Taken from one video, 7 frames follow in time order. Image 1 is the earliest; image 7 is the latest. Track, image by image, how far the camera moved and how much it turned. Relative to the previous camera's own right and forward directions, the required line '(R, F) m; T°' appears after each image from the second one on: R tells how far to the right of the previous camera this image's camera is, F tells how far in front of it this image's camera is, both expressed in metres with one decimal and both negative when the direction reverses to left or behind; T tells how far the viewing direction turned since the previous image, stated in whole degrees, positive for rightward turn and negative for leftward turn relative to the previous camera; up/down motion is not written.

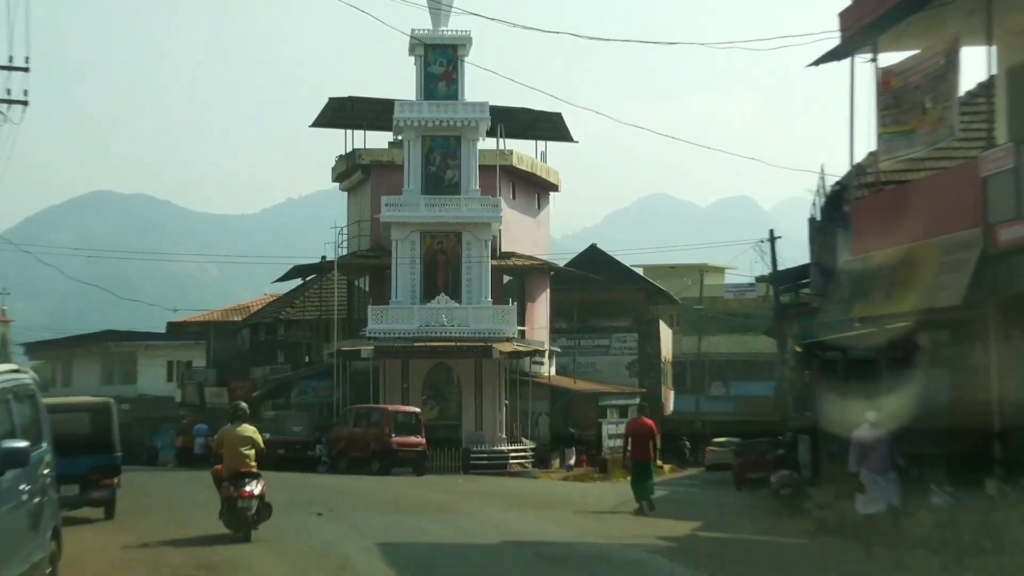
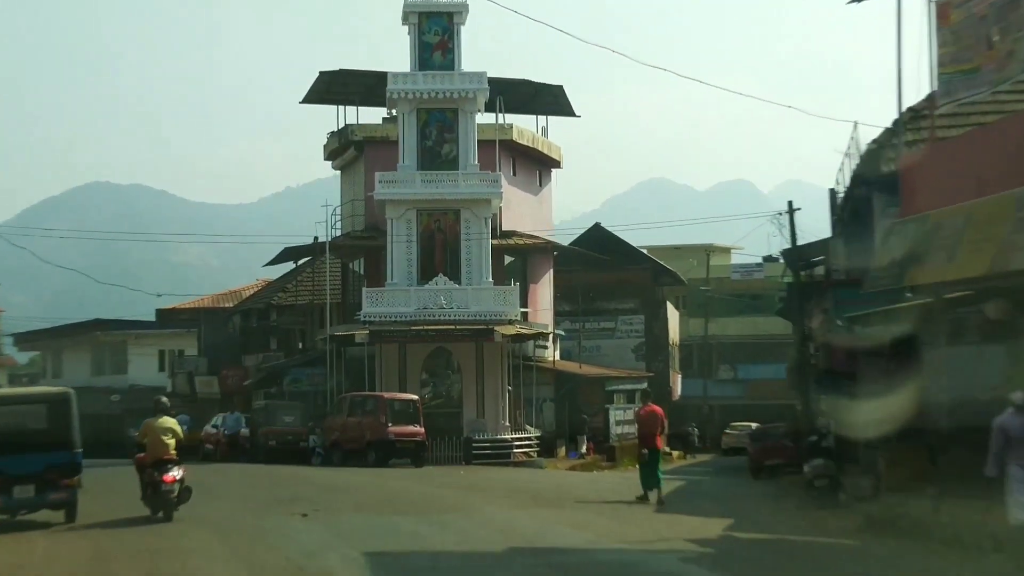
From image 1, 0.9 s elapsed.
(-0.1, +2.1) m; 0°
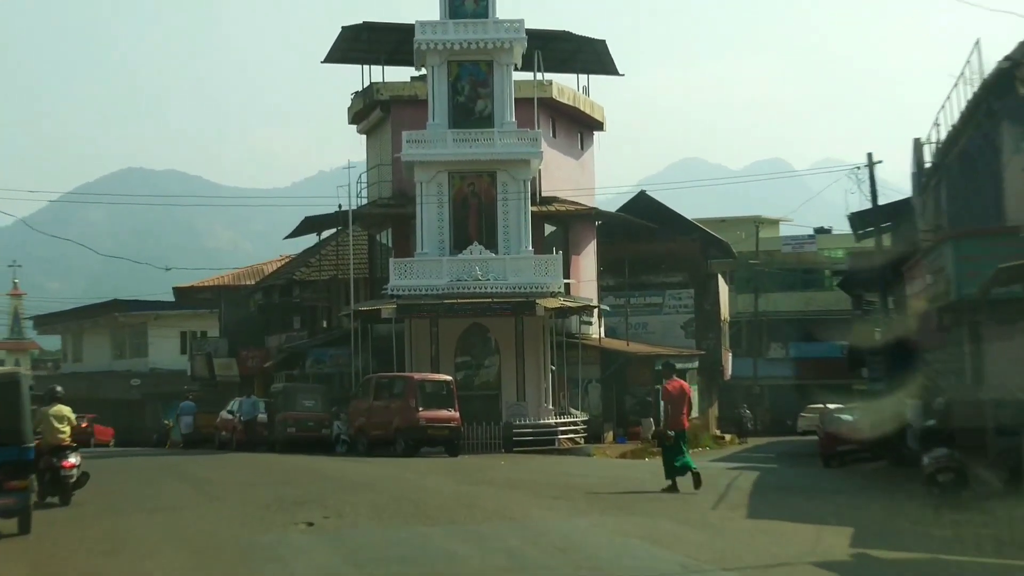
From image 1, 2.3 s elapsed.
(-0.2, +3.6) m; -1°
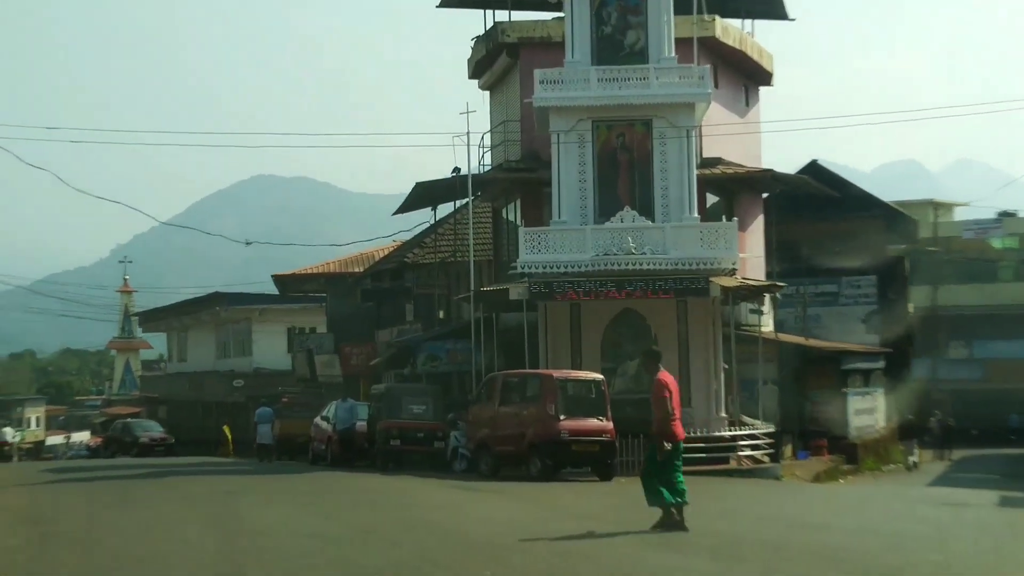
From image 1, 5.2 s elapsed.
(-0.8, +7.0) m; -5°
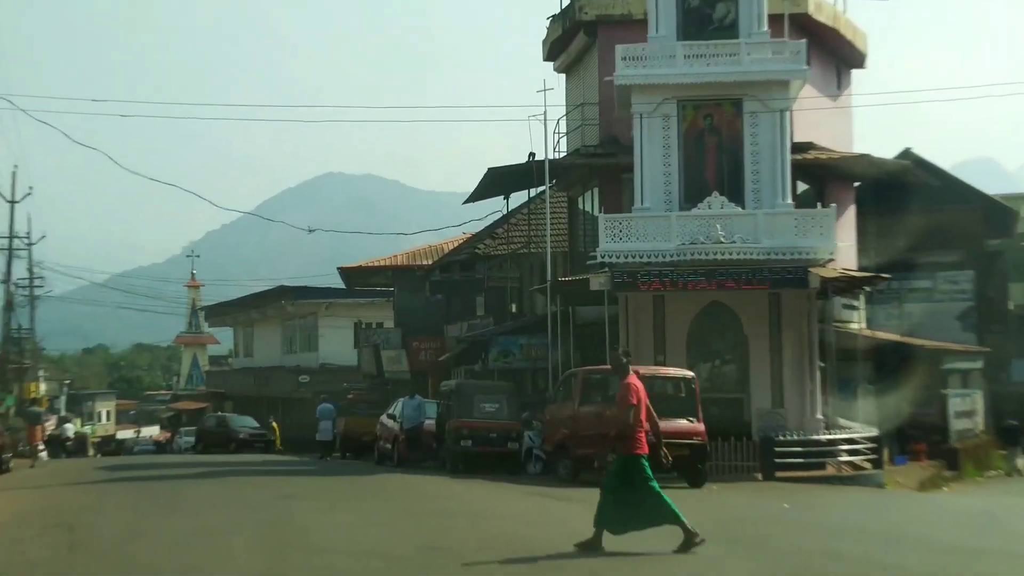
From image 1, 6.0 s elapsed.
(-0.2, +1.8) m; -3°
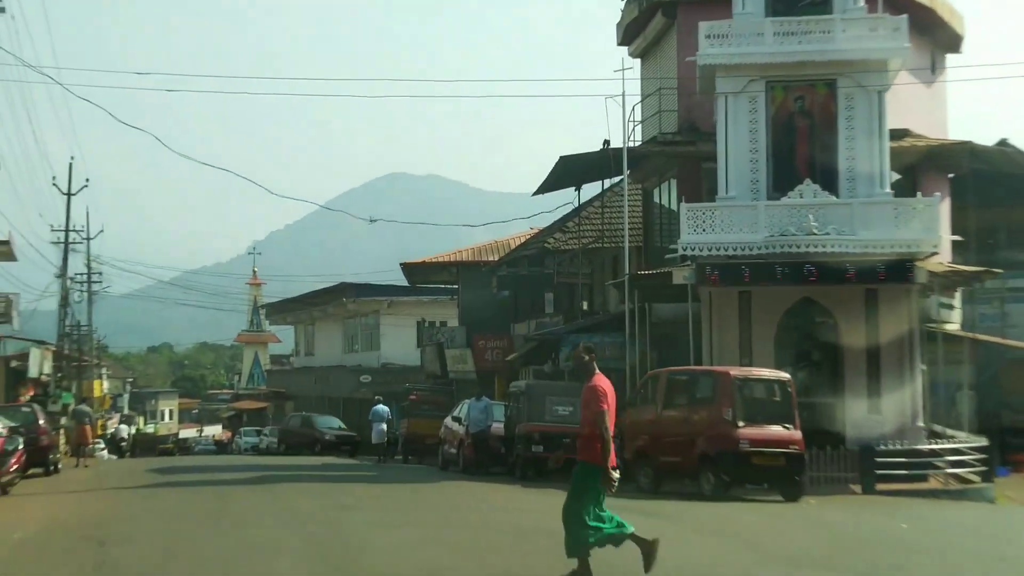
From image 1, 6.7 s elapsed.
(-0.2, +1.7) m; -3°
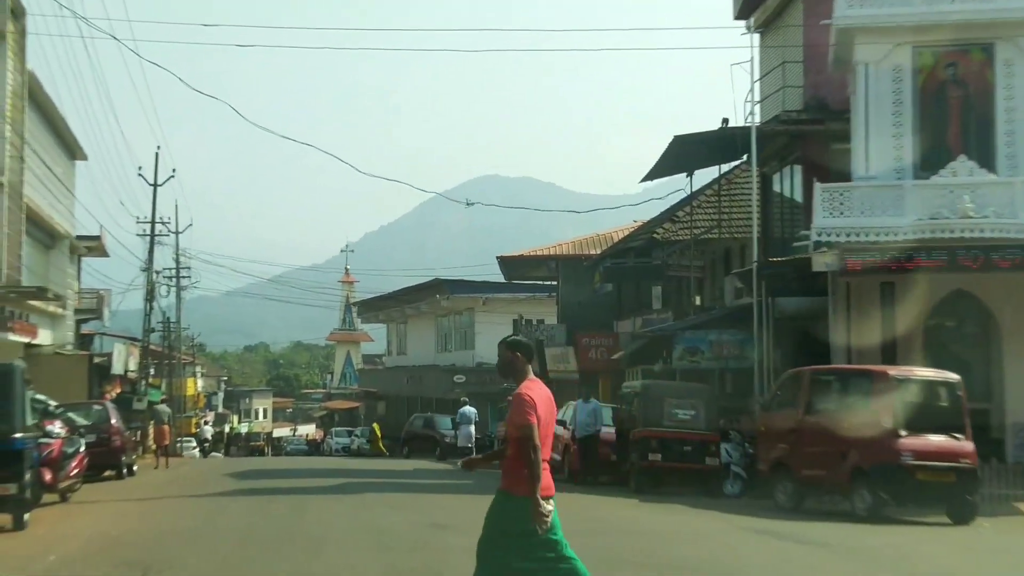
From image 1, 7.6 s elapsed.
(-0.3, +2.3) m; -4°
